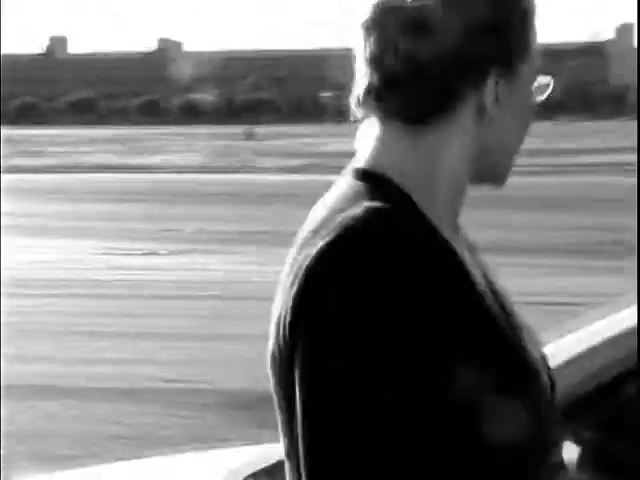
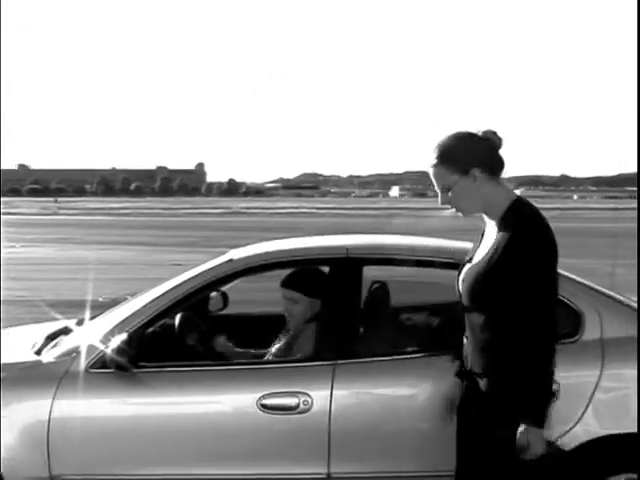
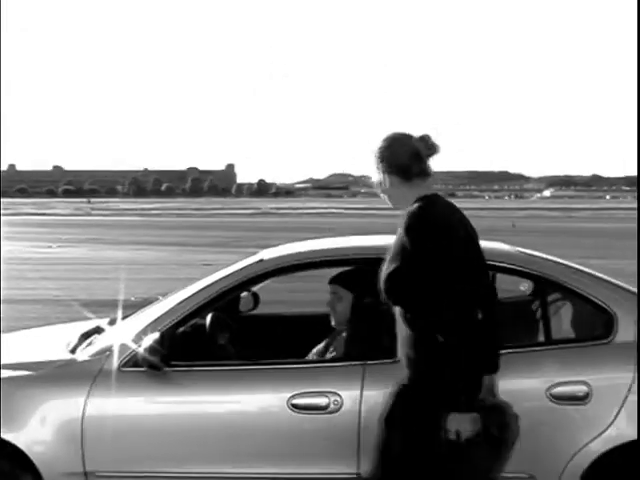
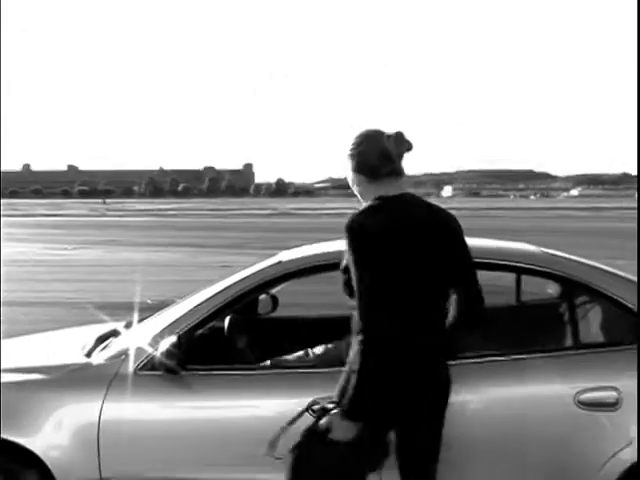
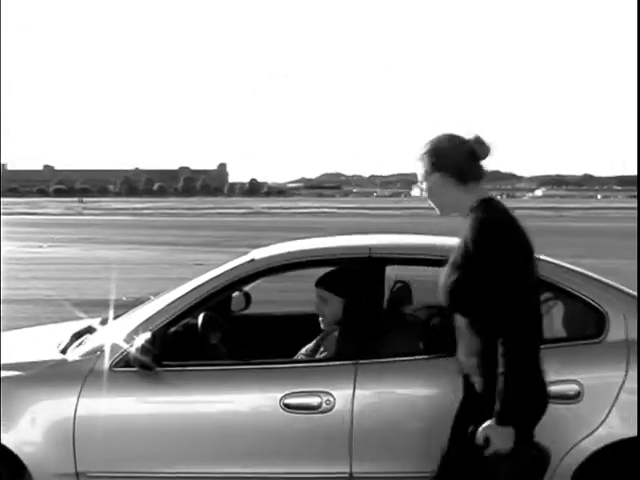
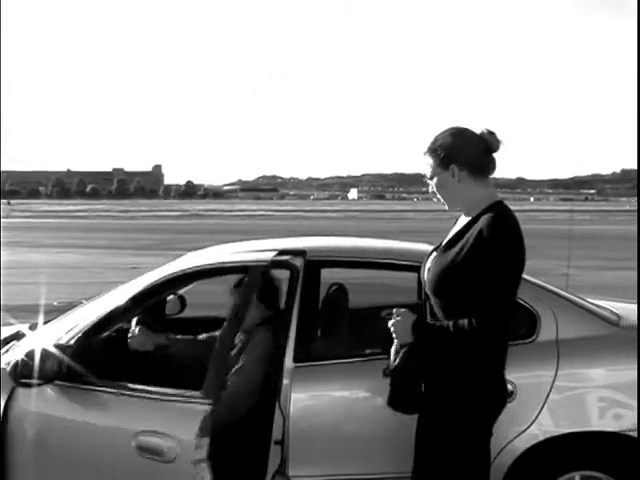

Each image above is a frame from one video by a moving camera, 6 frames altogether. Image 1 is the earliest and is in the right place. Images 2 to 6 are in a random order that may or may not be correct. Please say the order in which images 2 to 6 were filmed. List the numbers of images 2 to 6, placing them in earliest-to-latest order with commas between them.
4, 3, 5, 2, 6
